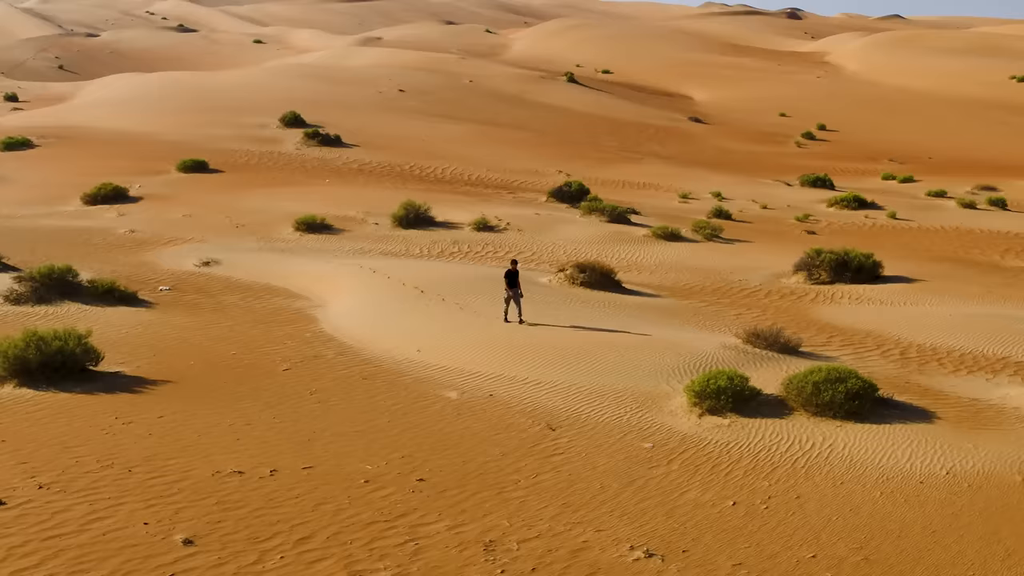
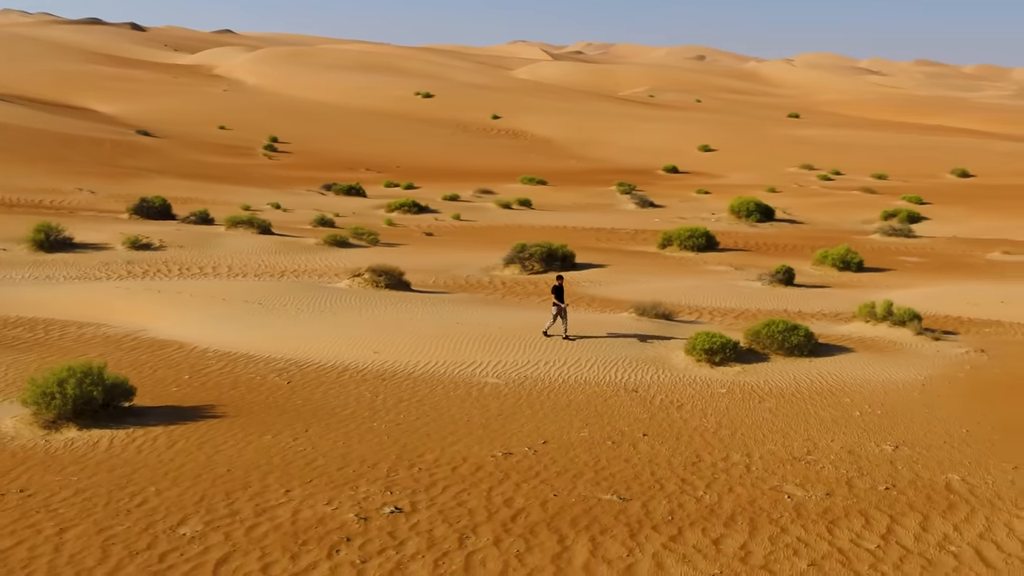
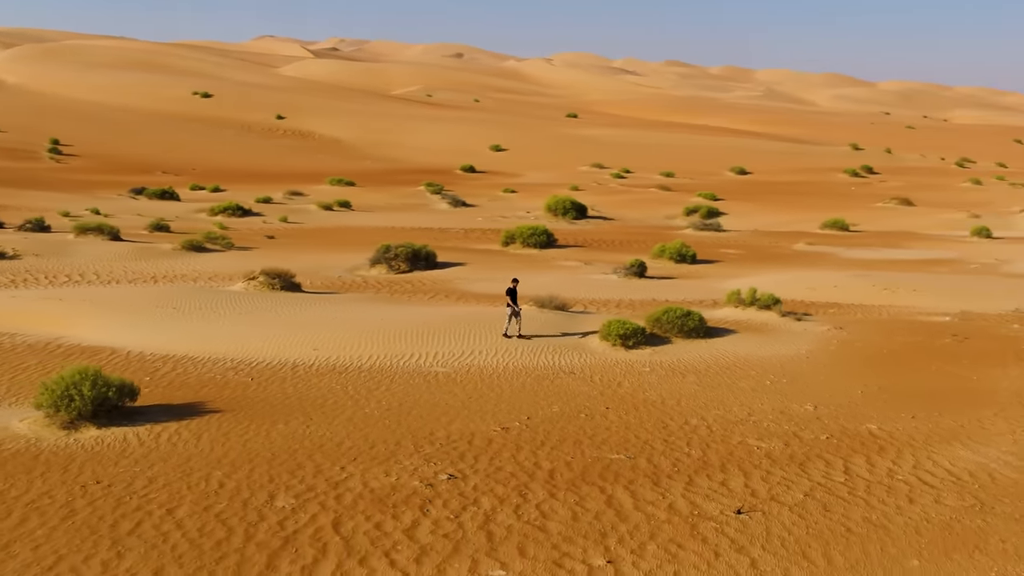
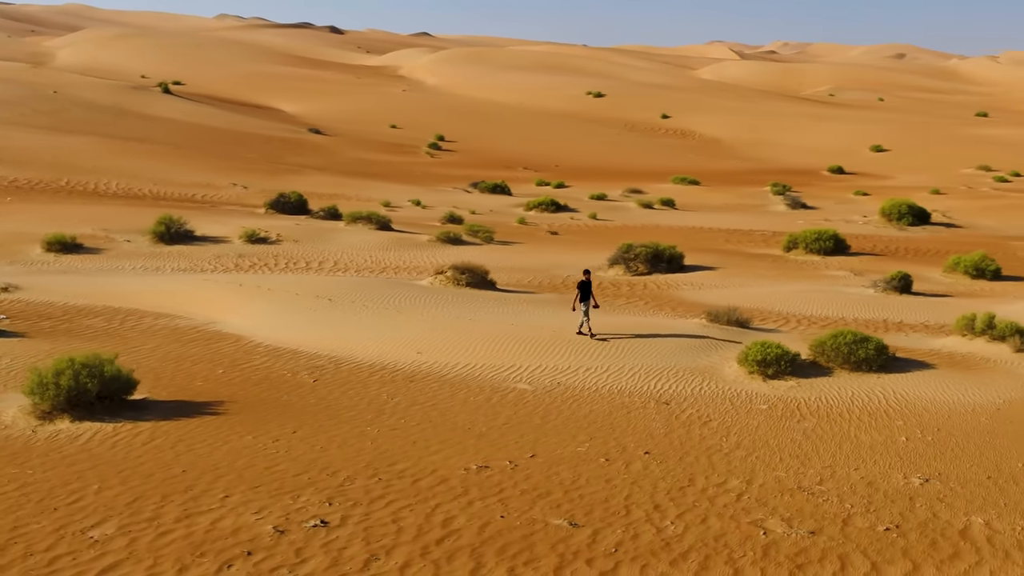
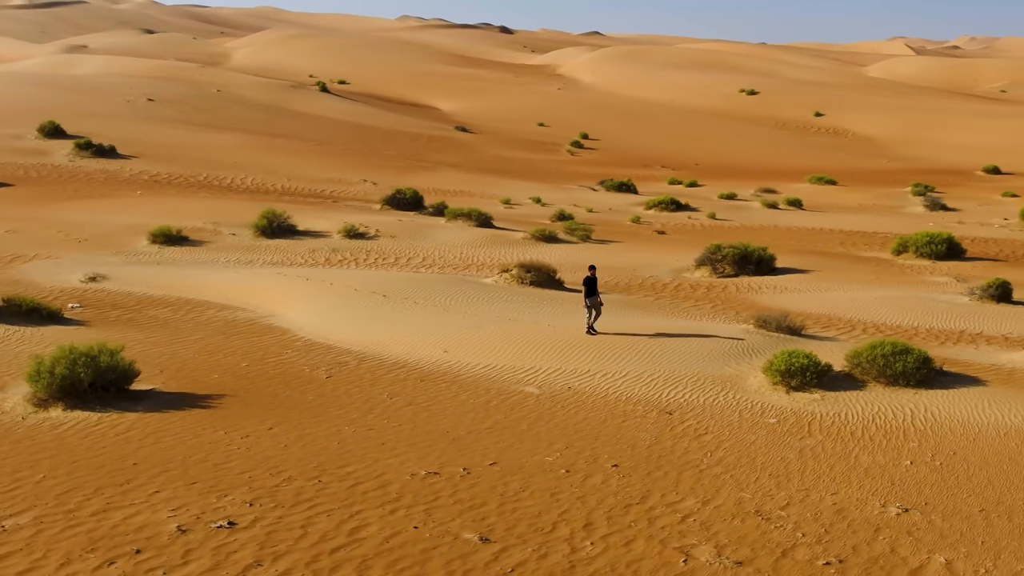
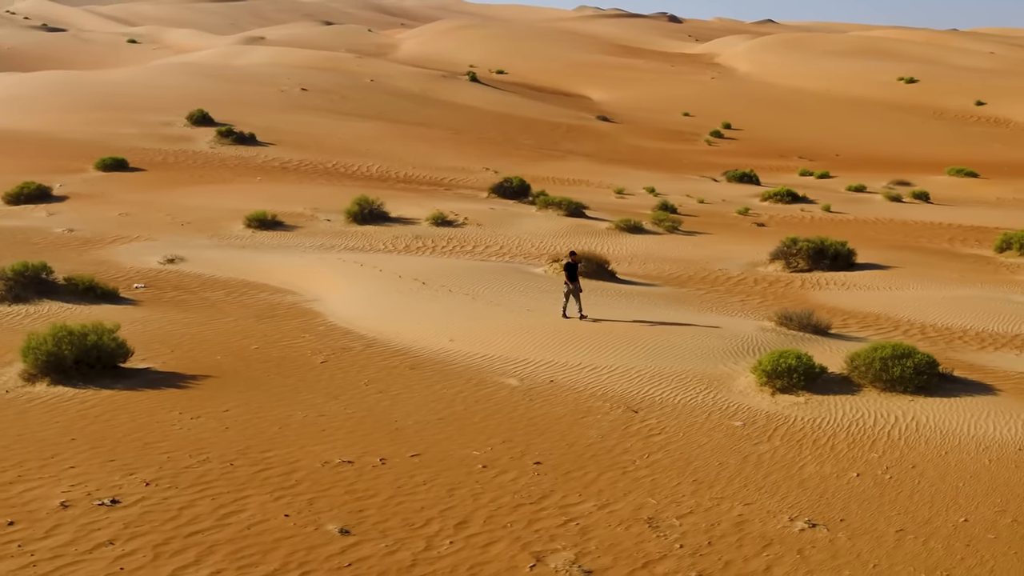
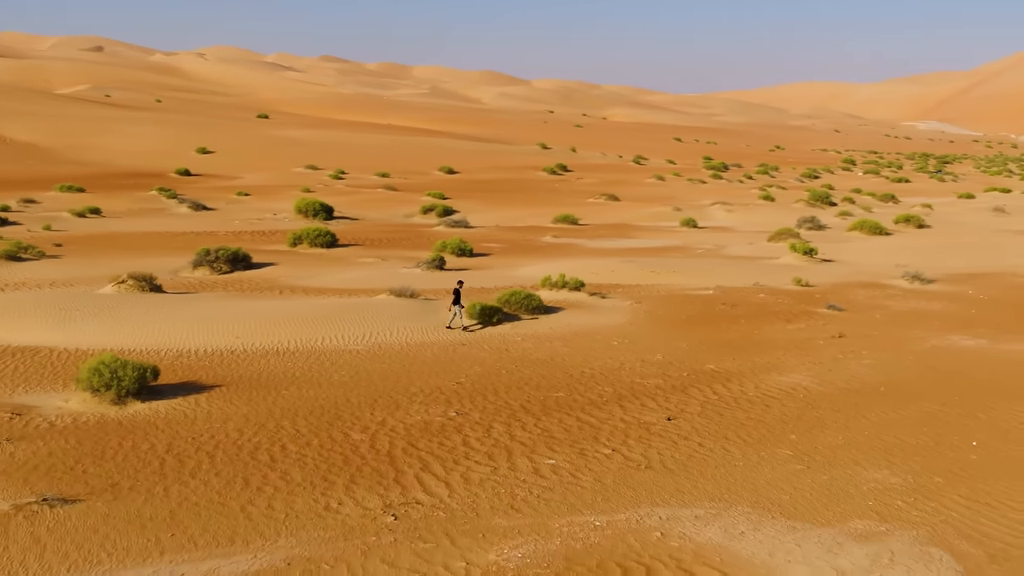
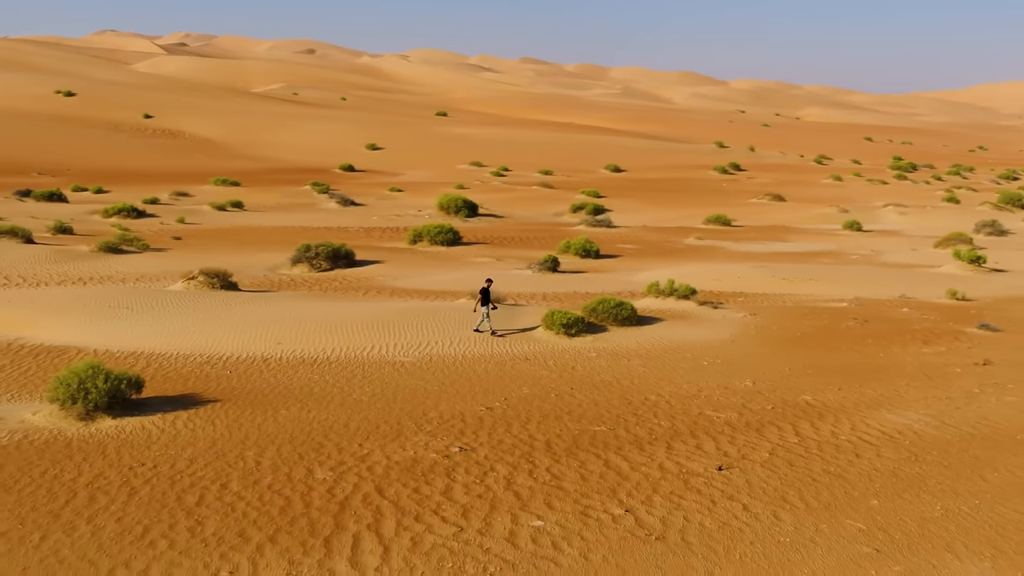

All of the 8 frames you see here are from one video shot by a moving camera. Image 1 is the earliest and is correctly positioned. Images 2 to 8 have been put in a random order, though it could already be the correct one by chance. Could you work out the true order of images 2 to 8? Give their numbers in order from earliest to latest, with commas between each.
6, 5, 4, 2, 3, 8, 7
